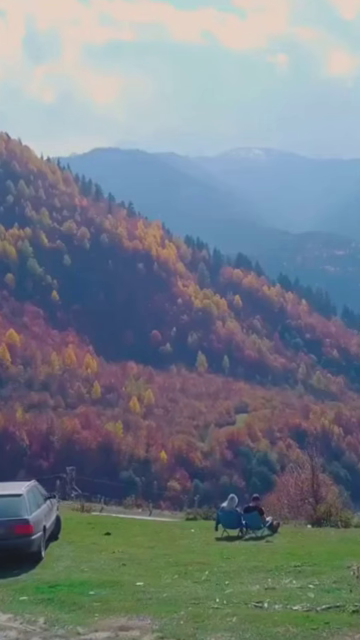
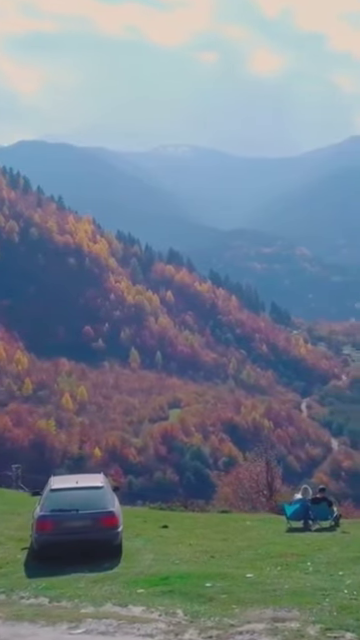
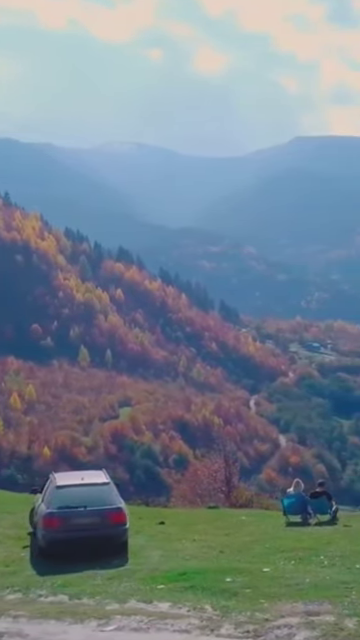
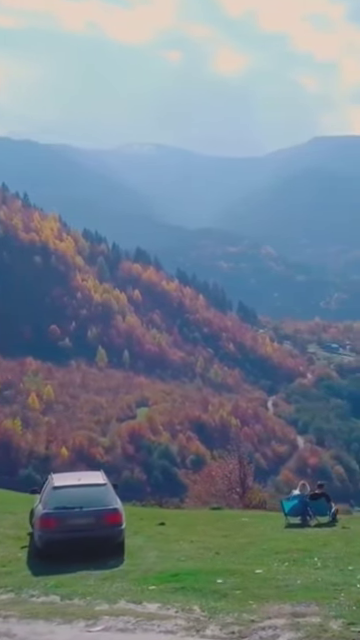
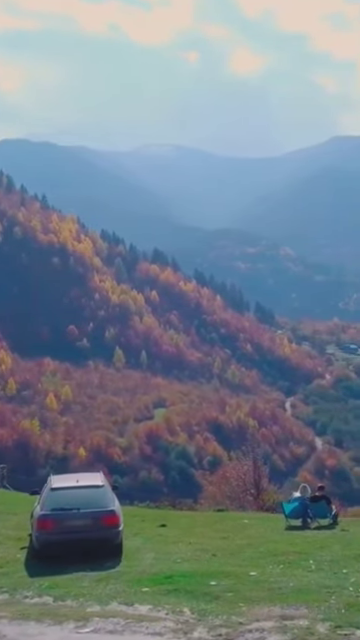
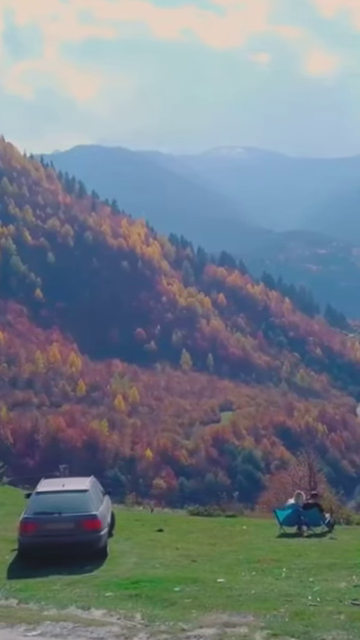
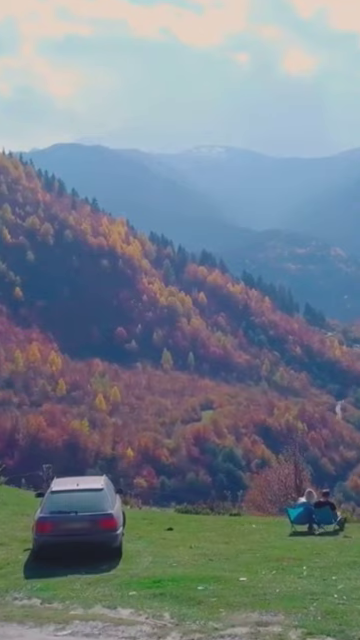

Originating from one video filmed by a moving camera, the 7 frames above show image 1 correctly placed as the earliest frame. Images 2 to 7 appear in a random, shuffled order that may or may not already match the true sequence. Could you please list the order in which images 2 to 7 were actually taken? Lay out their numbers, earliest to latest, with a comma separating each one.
6, 7, 2, 5, 4, 3
